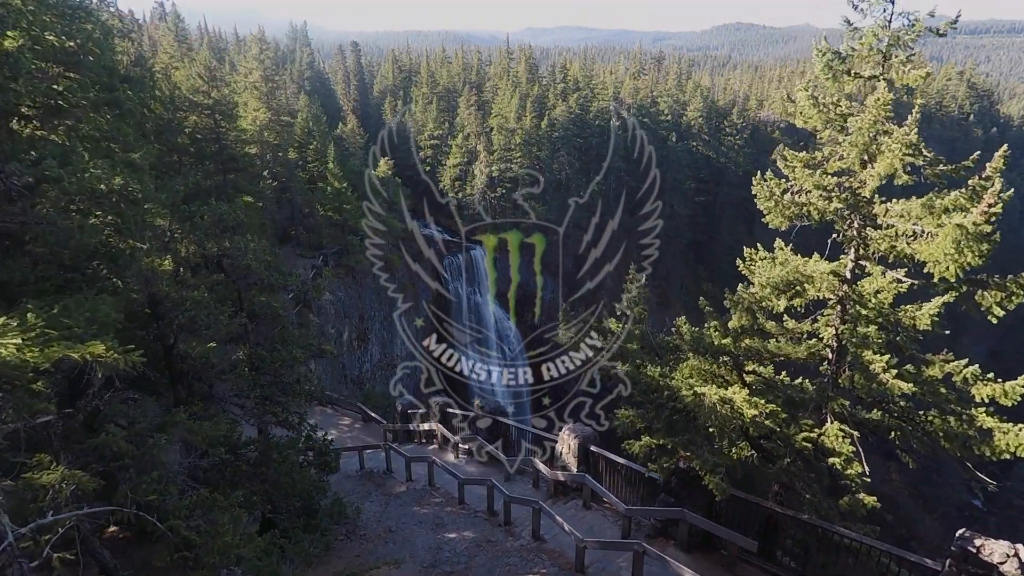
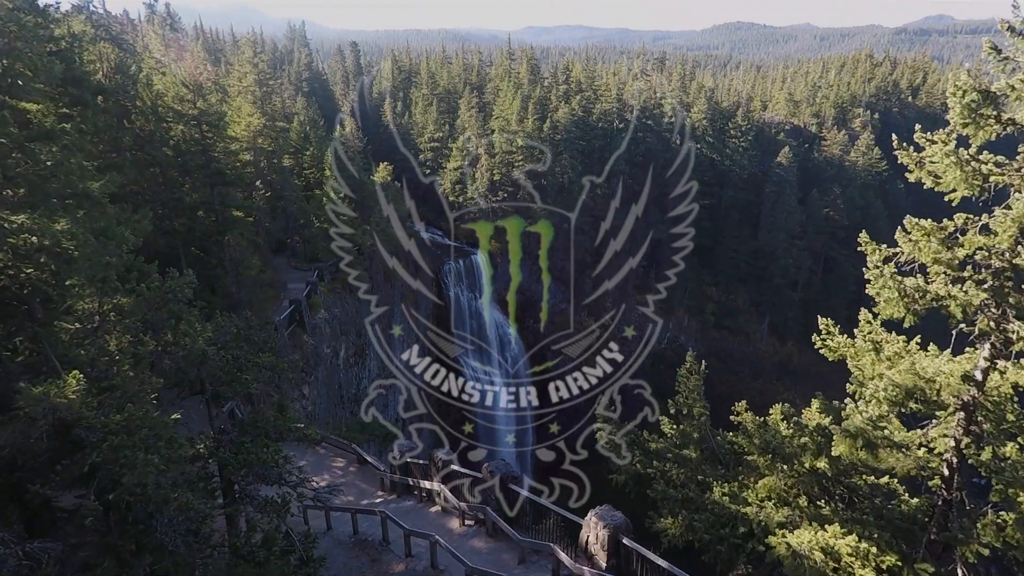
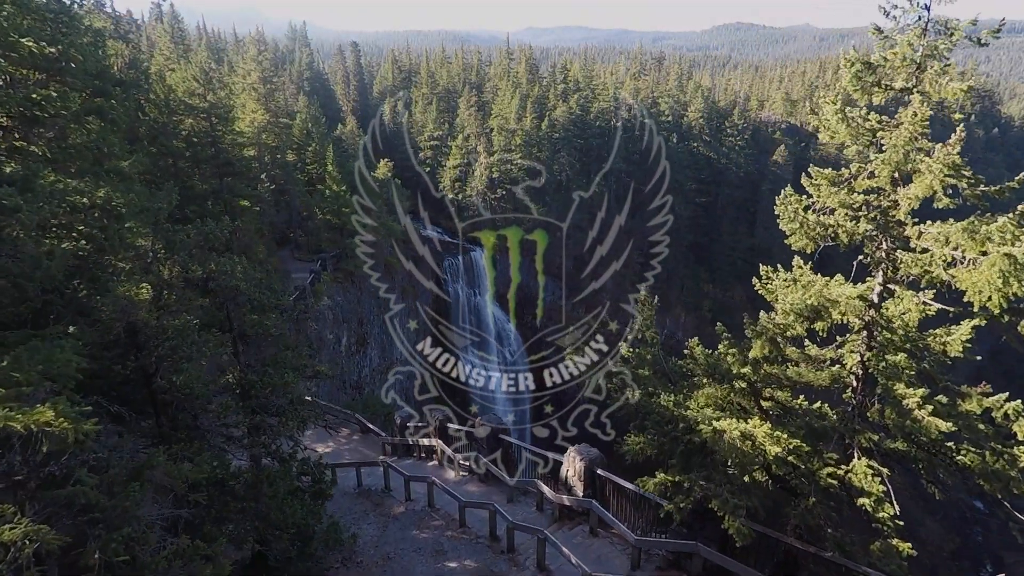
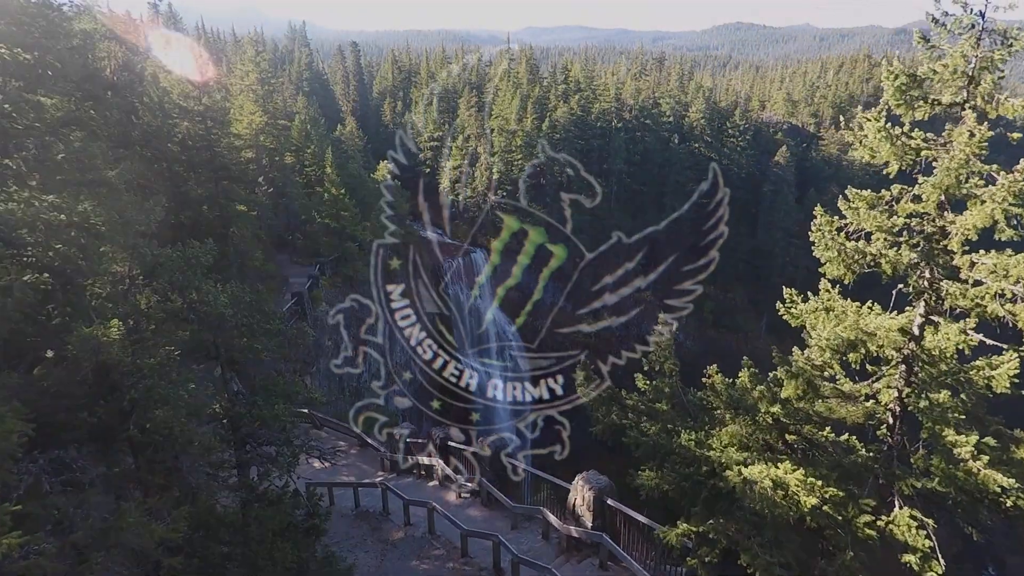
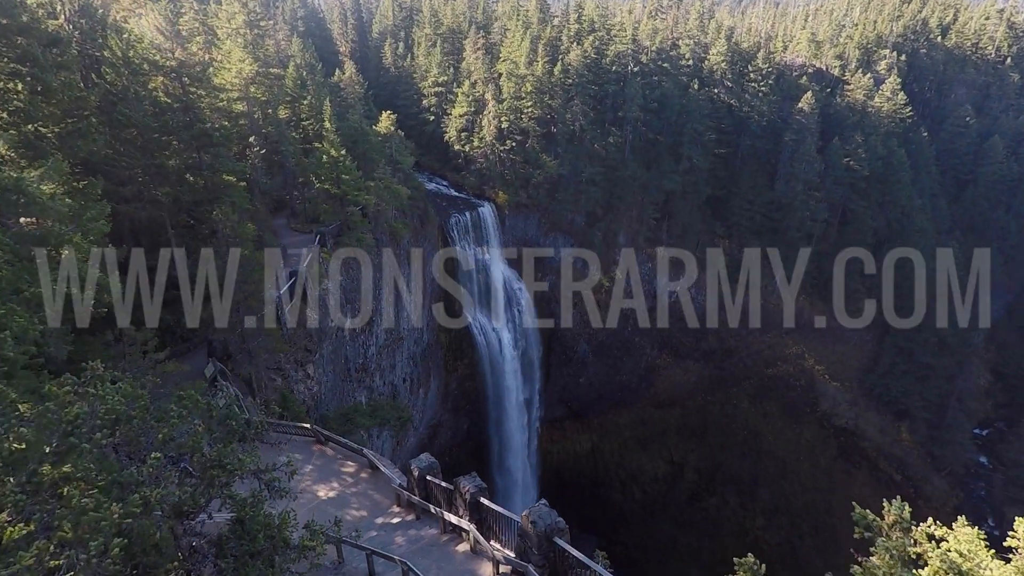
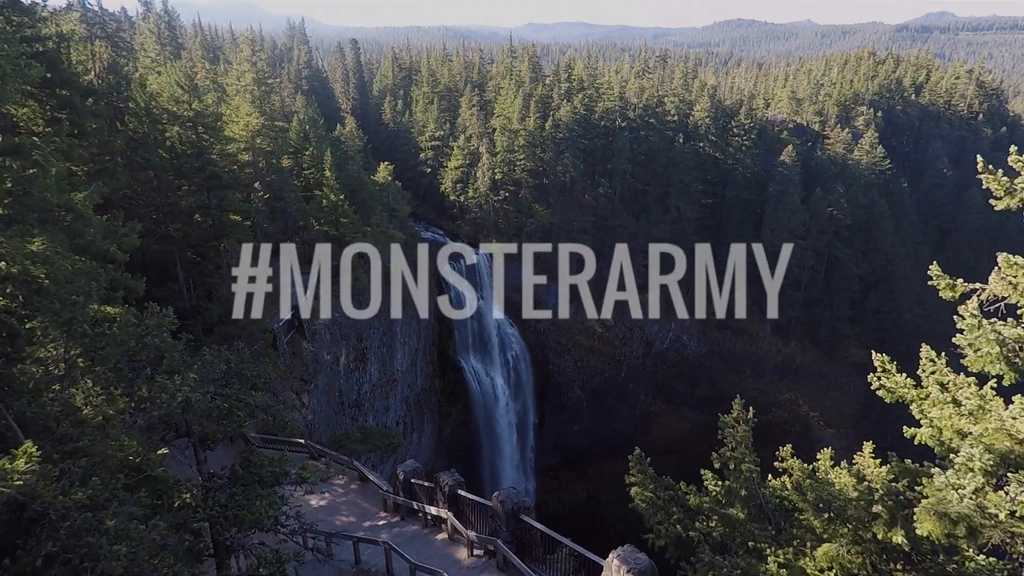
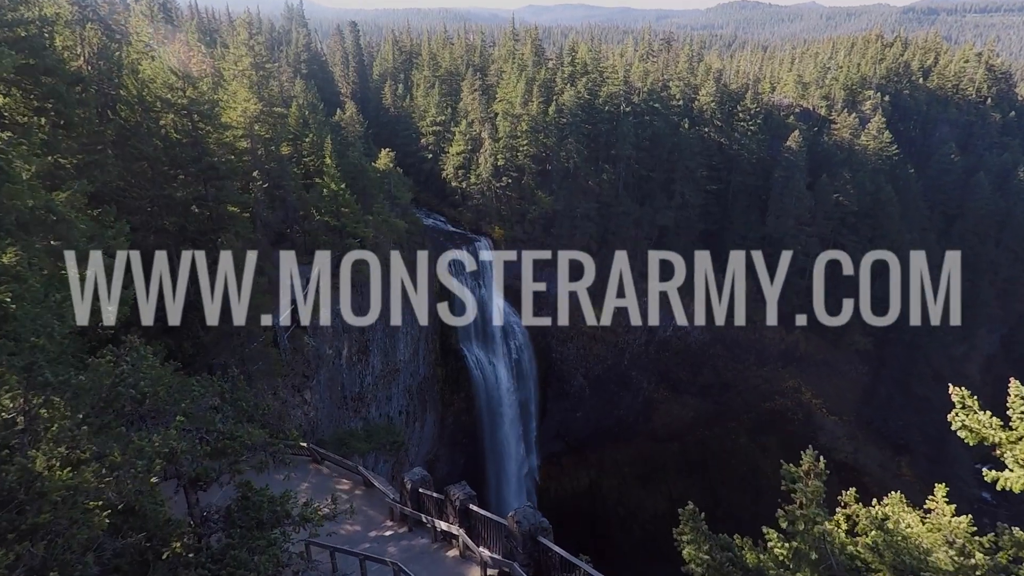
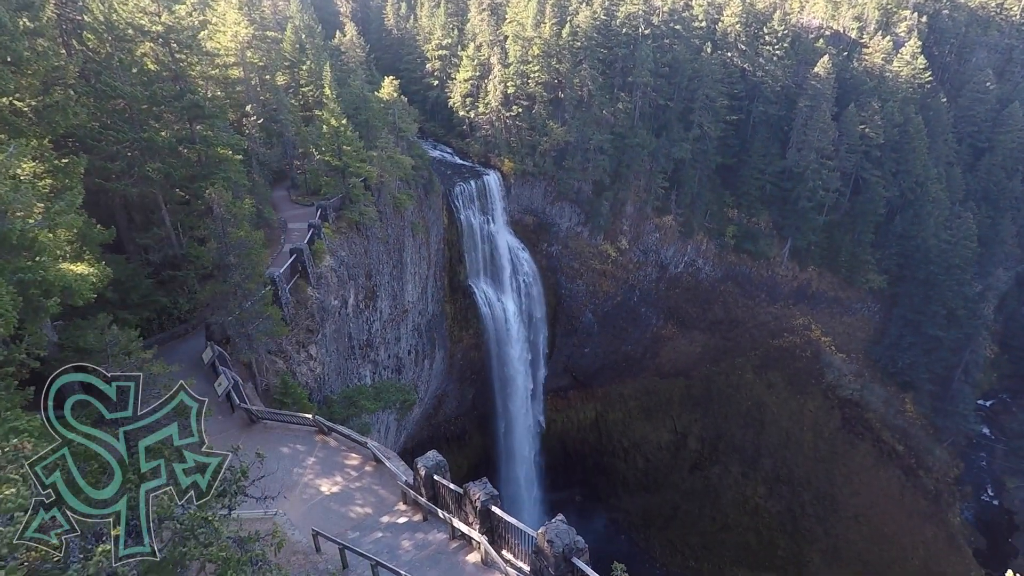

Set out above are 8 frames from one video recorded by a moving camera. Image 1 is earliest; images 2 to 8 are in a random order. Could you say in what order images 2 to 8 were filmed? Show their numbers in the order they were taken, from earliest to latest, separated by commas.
3, 4, 2, 6, 7, 5, 8
